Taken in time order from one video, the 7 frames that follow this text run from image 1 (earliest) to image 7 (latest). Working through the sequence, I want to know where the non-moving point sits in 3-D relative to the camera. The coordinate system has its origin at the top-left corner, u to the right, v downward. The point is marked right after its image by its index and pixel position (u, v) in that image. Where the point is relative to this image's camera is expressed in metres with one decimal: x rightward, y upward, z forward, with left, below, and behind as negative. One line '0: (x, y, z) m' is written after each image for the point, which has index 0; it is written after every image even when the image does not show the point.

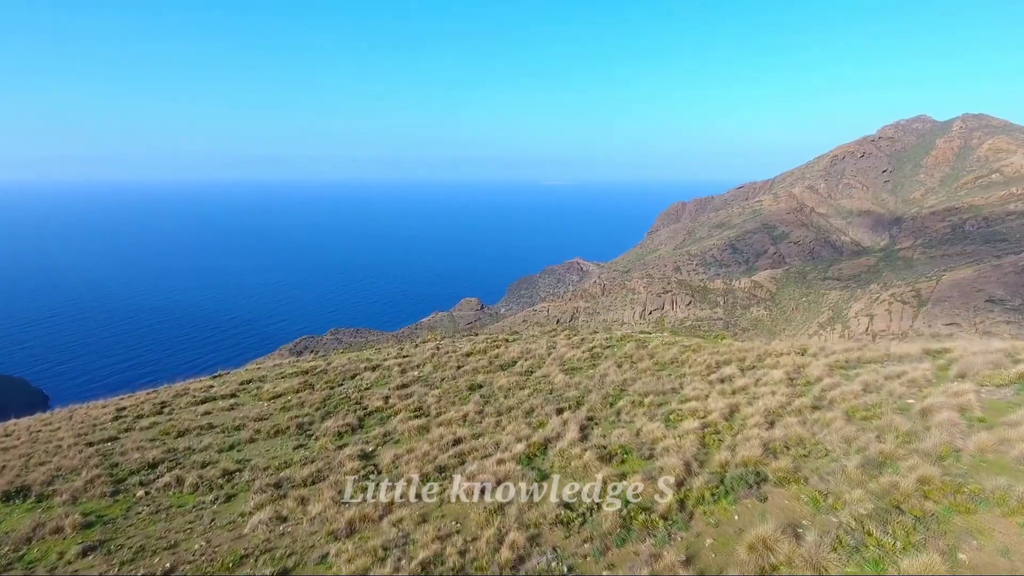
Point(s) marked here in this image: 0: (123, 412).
0: (-6.9, -2.2, +8.4) m
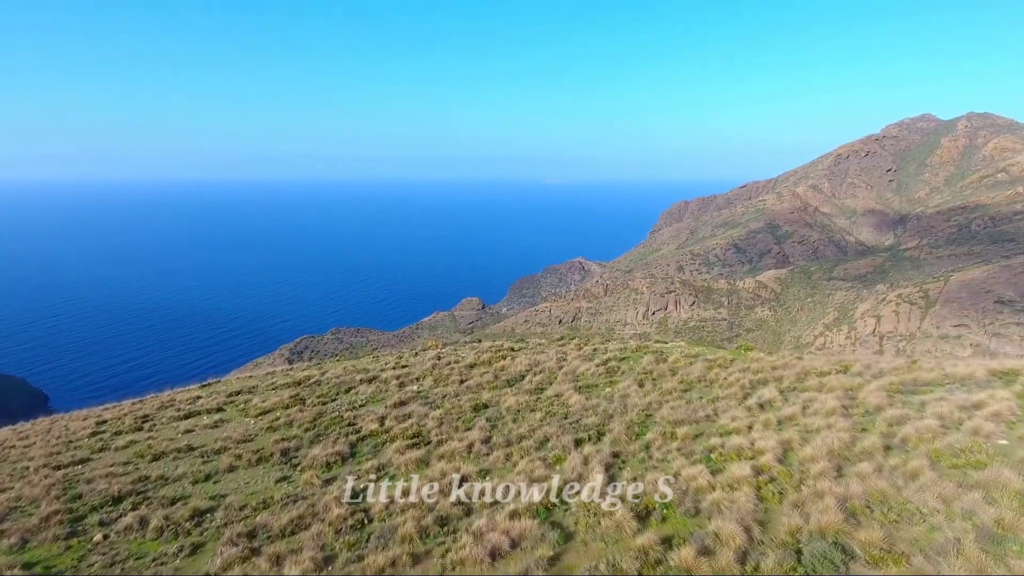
0: (-6.8, -2.3, +7.8) m
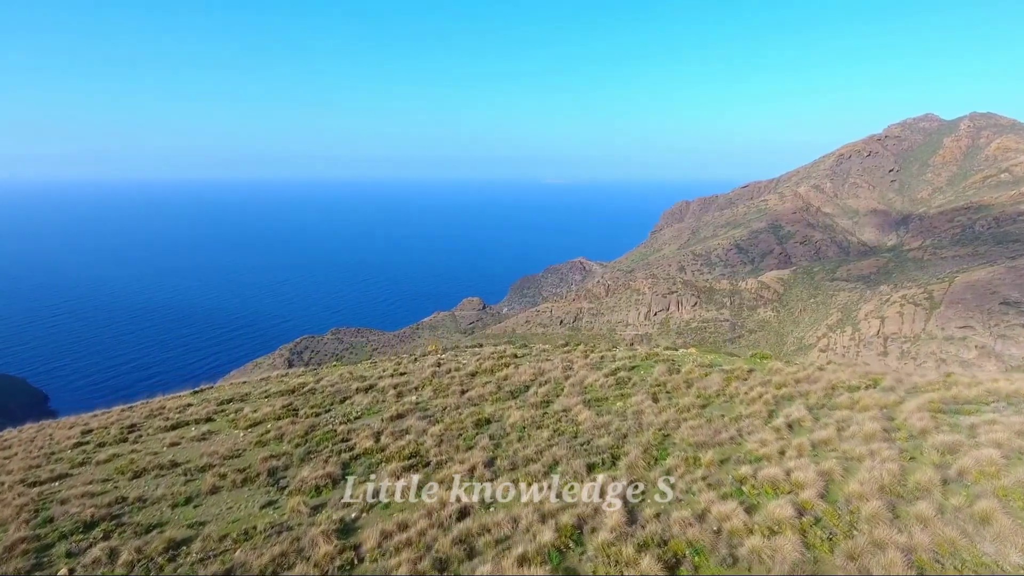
0: (-6.7, -2.4, +7.5) m
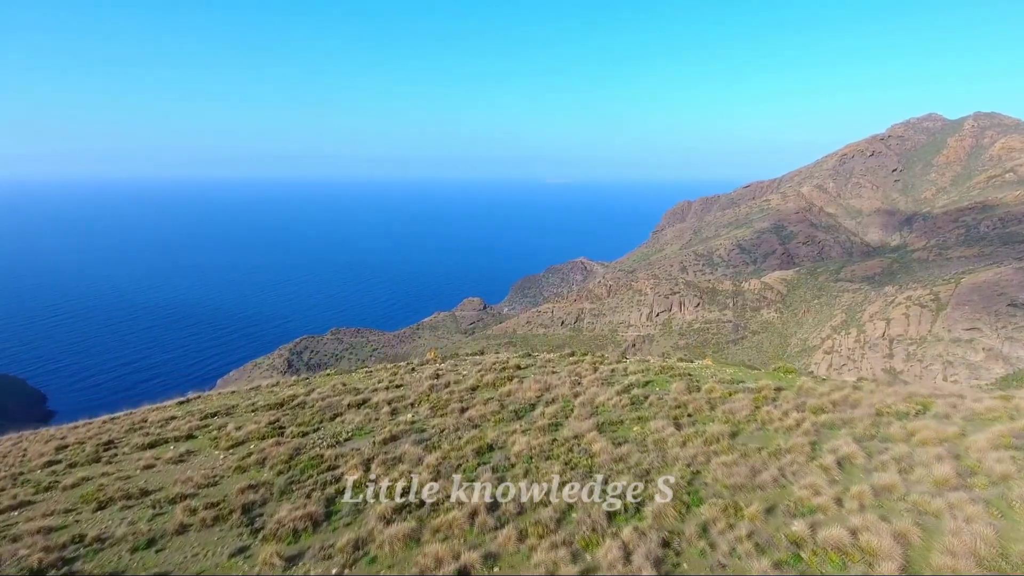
0: (-6.7, -2.5, +7.0) m
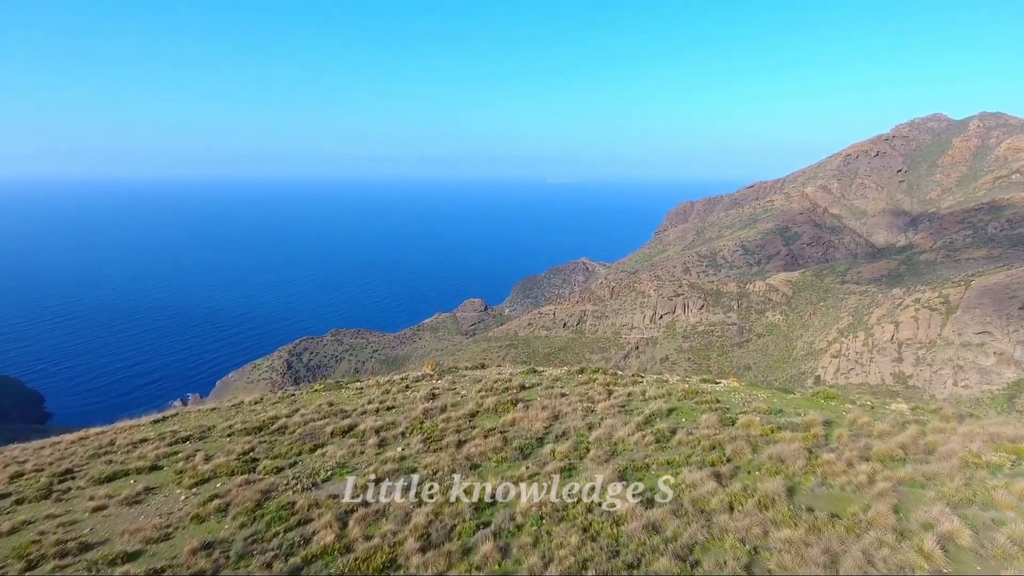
0: (-6.7, -2.6, +6.3) m
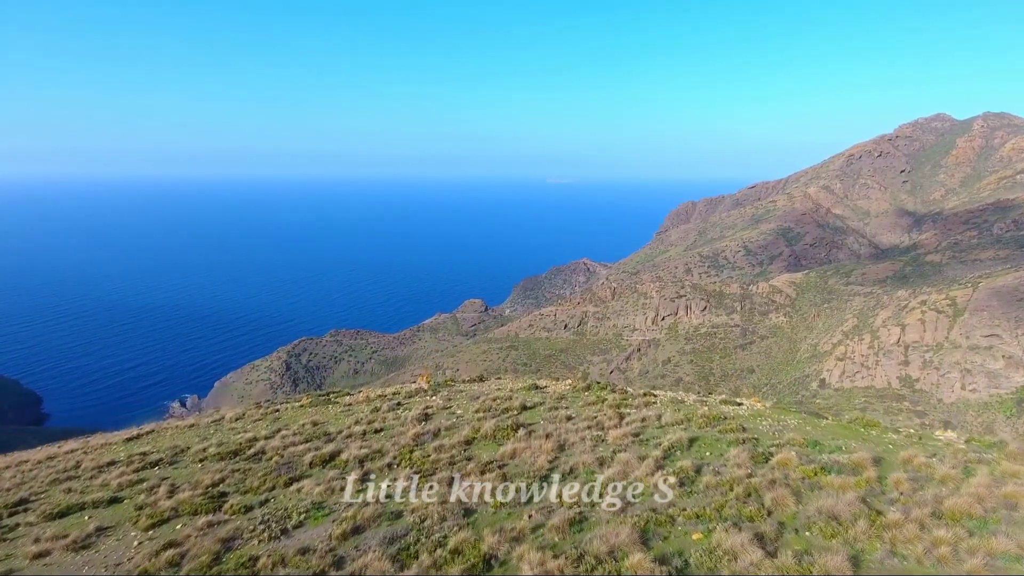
0: (-6.7, -2.7, +5.7) m
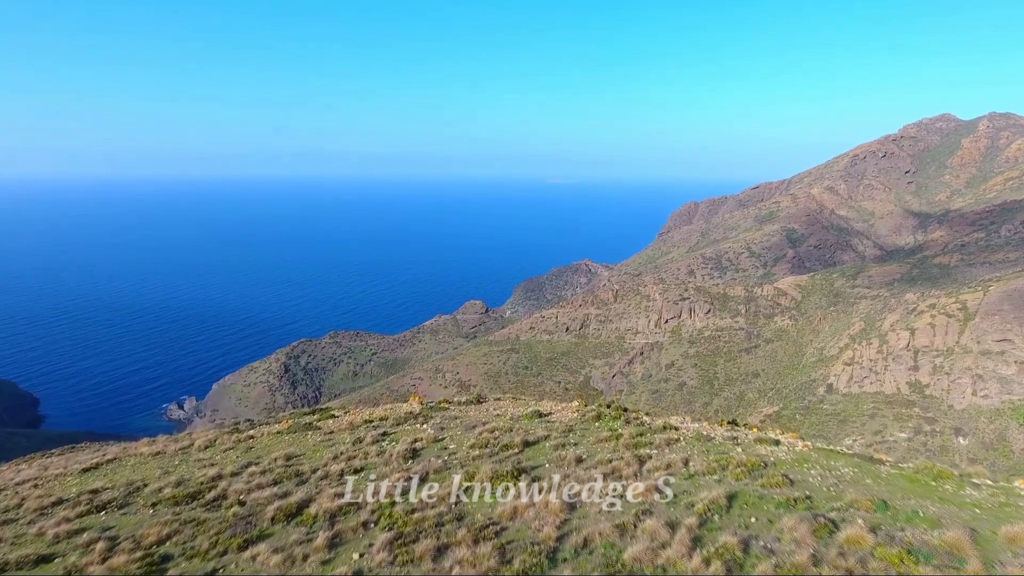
0: (-6.6, -2.9, +4.9) m
